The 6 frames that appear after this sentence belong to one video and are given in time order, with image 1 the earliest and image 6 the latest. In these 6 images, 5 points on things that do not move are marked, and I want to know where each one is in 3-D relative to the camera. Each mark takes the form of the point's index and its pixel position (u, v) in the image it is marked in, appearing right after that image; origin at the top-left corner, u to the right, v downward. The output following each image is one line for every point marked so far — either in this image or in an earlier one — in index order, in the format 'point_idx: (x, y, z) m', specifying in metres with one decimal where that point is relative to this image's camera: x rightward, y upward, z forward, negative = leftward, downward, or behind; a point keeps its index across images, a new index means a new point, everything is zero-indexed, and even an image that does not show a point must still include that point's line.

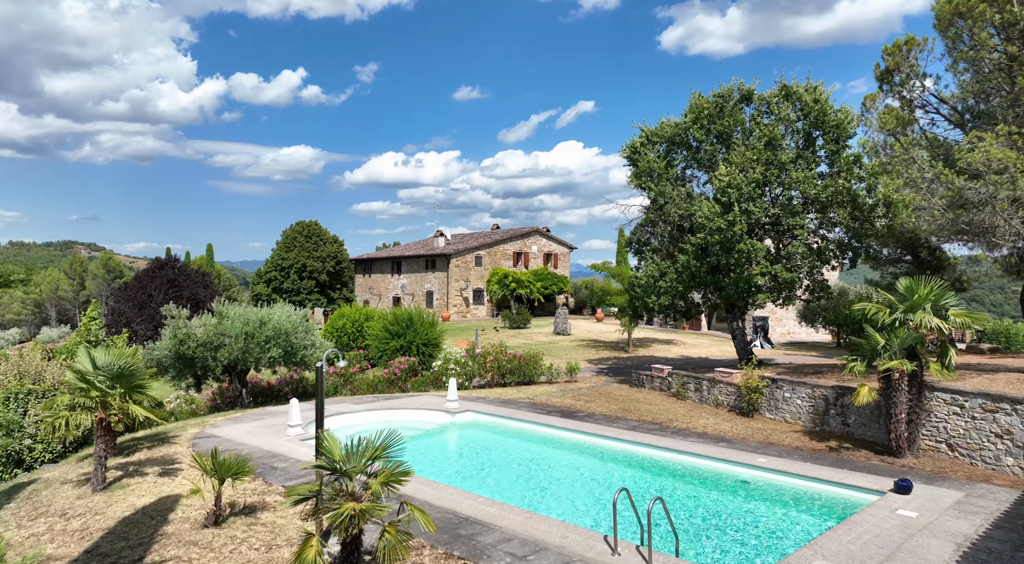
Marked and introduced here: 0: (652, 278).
0: (+4.3, +0.1, +19.2) m
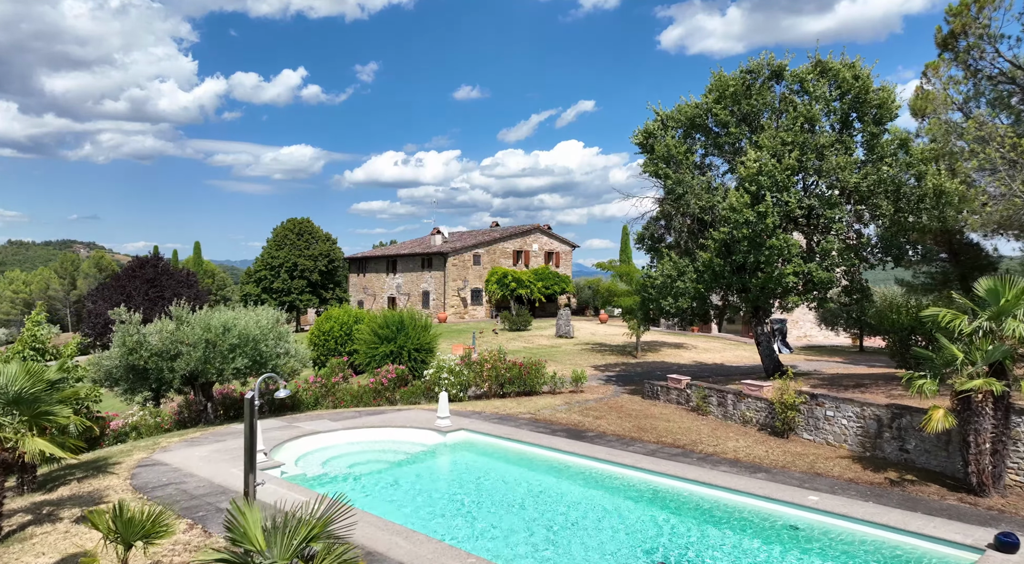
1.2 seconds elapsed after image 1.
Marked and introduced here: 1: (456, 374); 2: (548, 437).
0: (+4.3, +0.1, +17.1) m
1: (-1.8, -2.9, +19.6) m
2: (+0.8, -3.4, +13.8) m
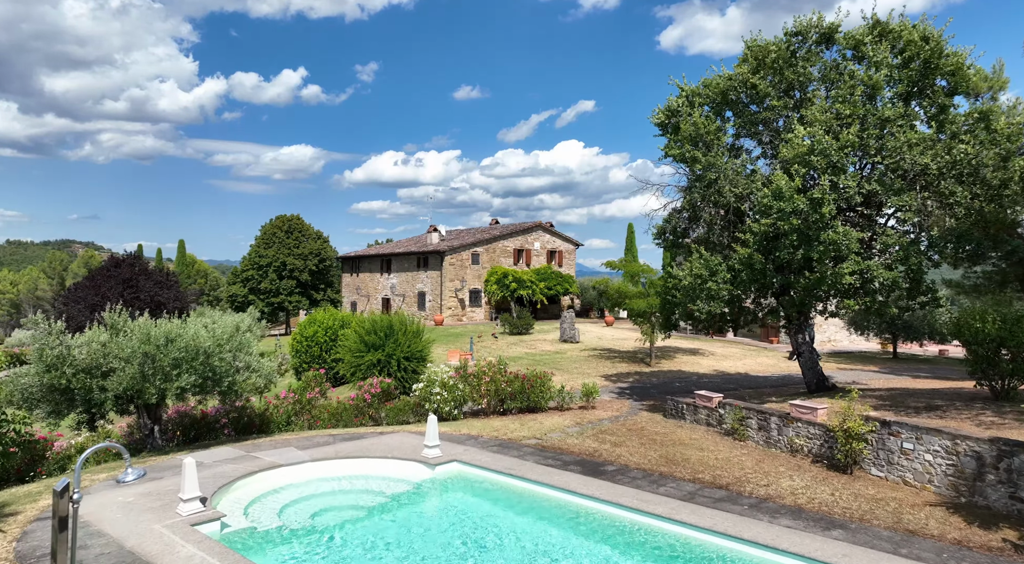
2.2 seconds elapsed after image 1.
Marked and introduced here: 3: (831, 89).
0: (+4.3, +0.1, +14.6) m
1: (-1.7, -2.9, +17.1) m
2: (+0.8, -3.4, +11.3) m
3: (+6.9, +4.2, +13.5) m
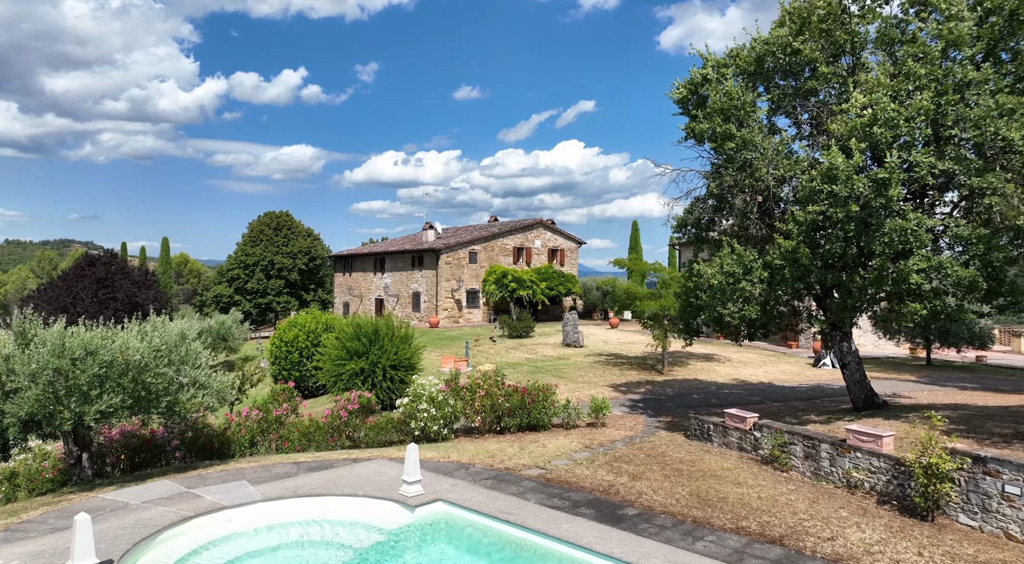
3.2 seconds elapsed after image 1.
0: (+4.3, +0.1, +12.4) m
1: (-1.7, -2.9, +14.9) m
2: (+0.8, -3.4, +9.1) m
3: (+6.8, +4.2, +11.3) m
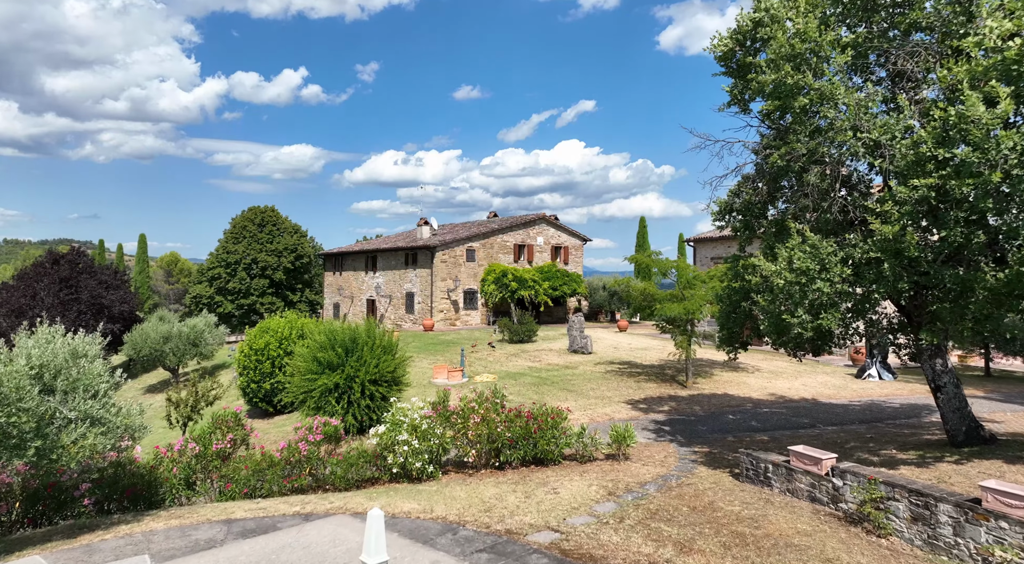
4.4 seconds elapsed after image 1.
0: (+4.3, +0.1, +9.5) m
1: (-1.7, -2.9, +11.9) m
2: (+0.9, -3.4, +6.2) m
3: (+6.9, +4.2, +8.3) m
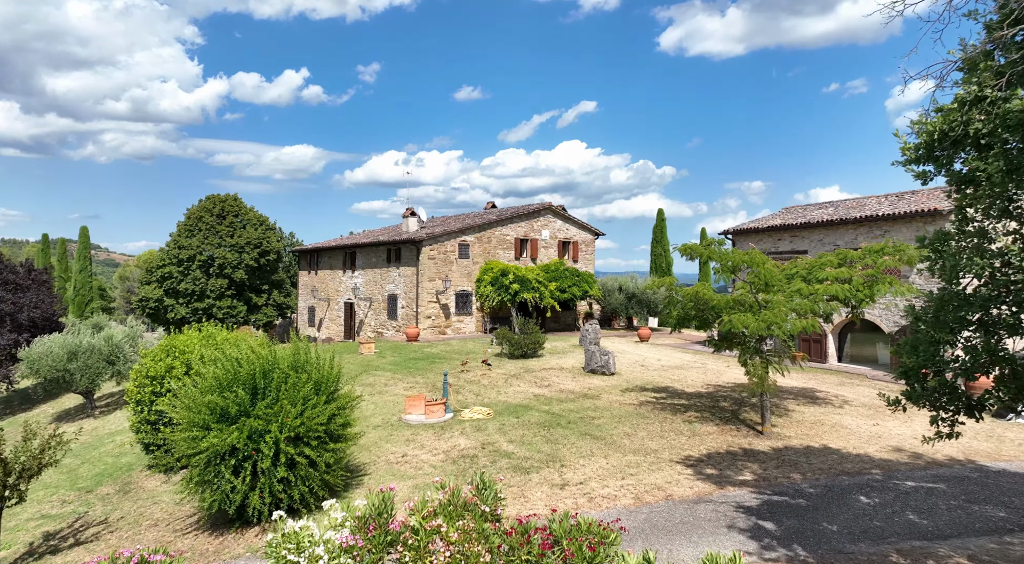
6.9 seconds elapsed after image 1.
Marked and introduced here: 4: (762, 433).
0: (+4.3, +0.1, +3.4) m
1: (-1.7, -2.9, +5.9) m
2: (+0.9, -3.4, +0.1) m
3: (+6.9, +4.2, +2.3) m
4: (+5.6, -3.3, +14.0) m
